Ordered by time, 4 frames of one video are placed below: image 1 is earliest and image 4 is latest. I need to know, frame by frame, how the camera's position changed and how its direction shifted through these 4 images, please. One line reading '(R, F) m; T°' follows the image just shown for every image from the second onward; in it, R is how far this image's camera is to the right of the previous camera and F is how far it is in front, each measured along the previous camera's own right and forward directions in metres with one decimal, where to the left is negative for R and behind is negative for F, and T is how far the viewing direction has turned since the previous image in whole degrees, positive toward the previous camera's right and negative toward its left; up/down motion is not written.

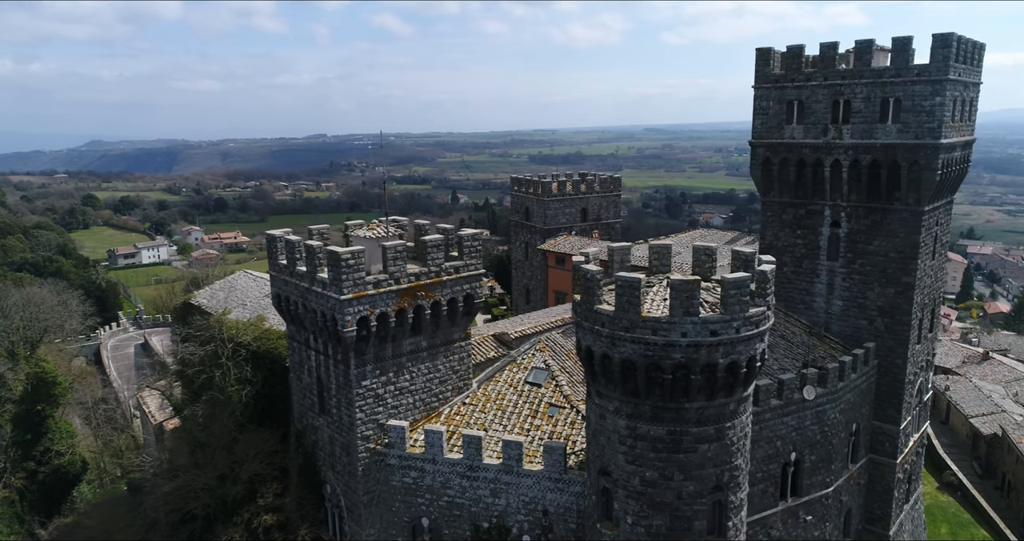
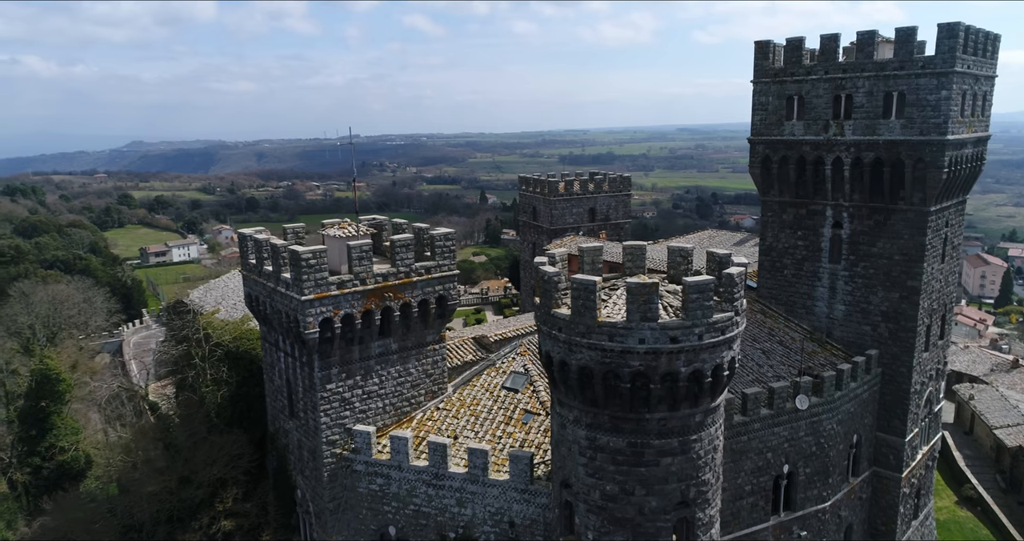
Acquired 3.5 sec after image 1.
(+1.3, +0.6) m; -2°
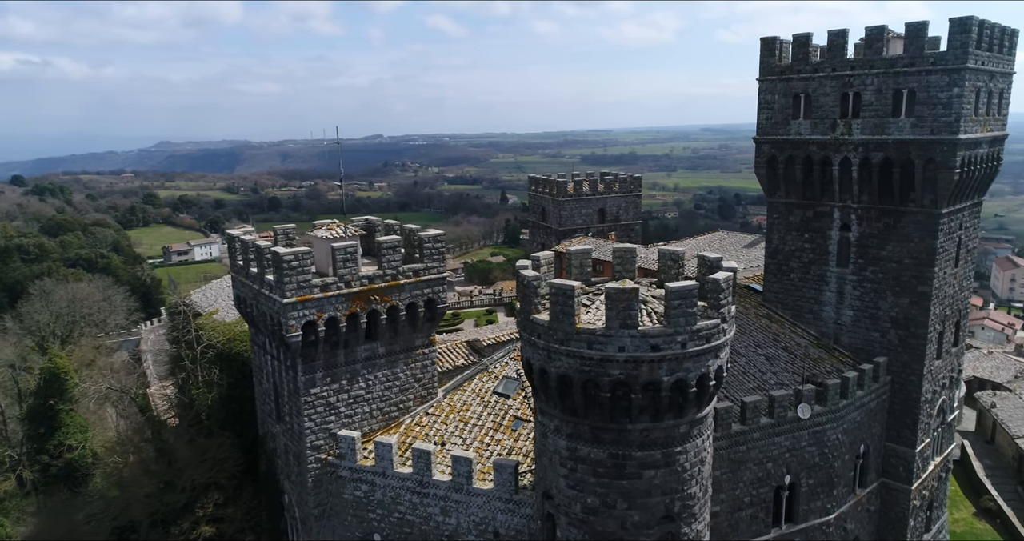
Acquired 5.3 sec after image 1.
(+0.7, +0.4) m; -2°
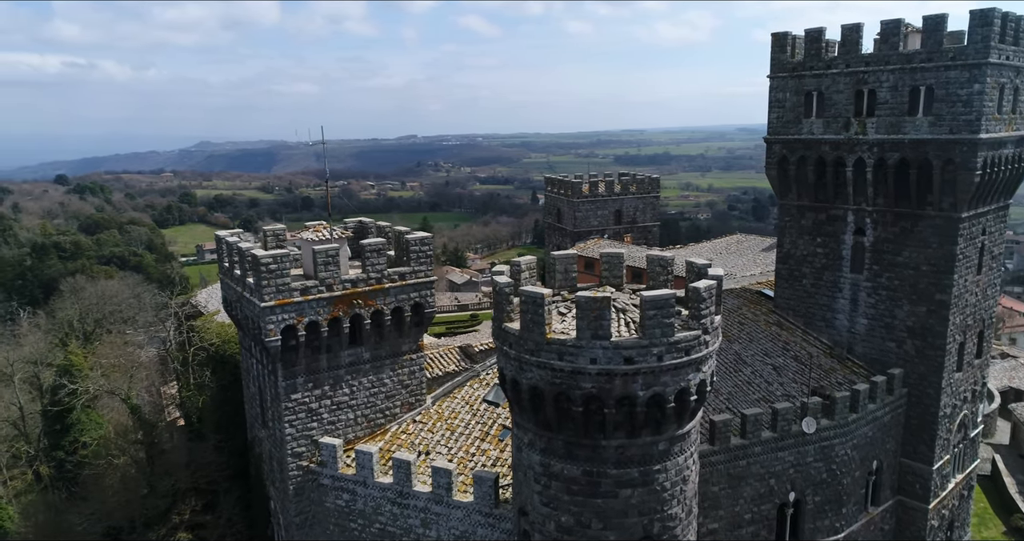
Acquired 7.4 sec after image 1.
(+0.9, +0.5) m; -3°
